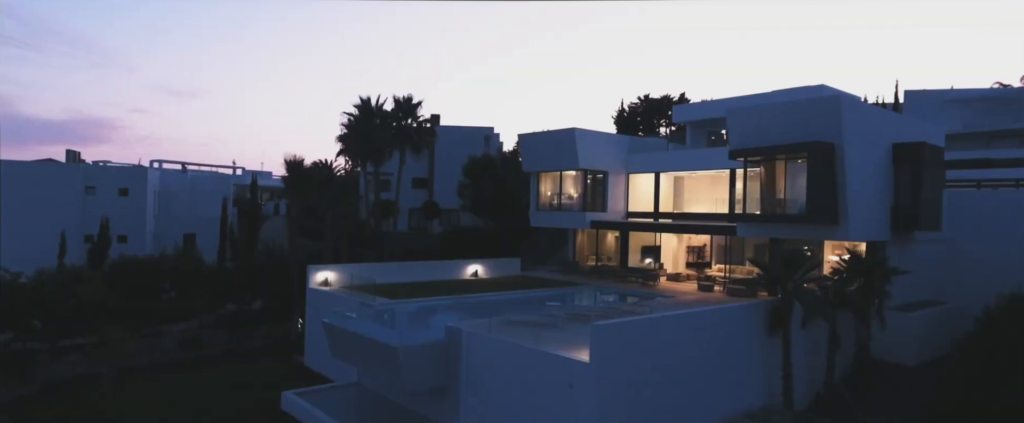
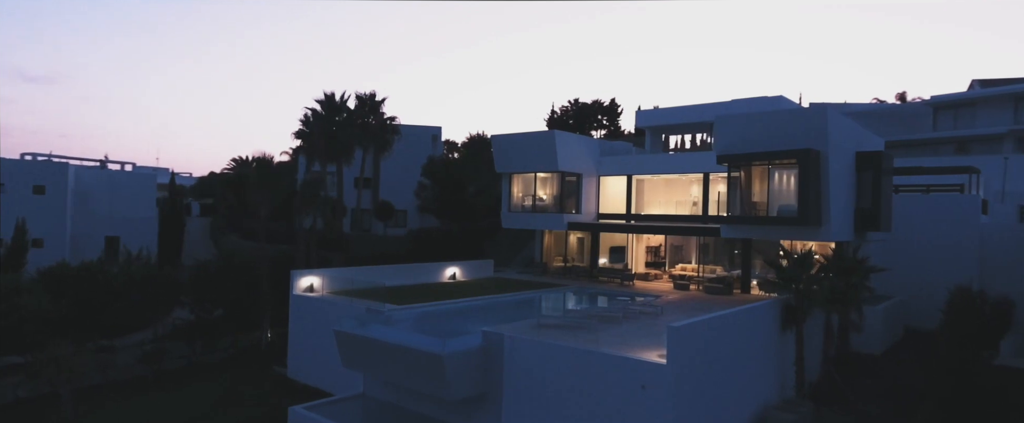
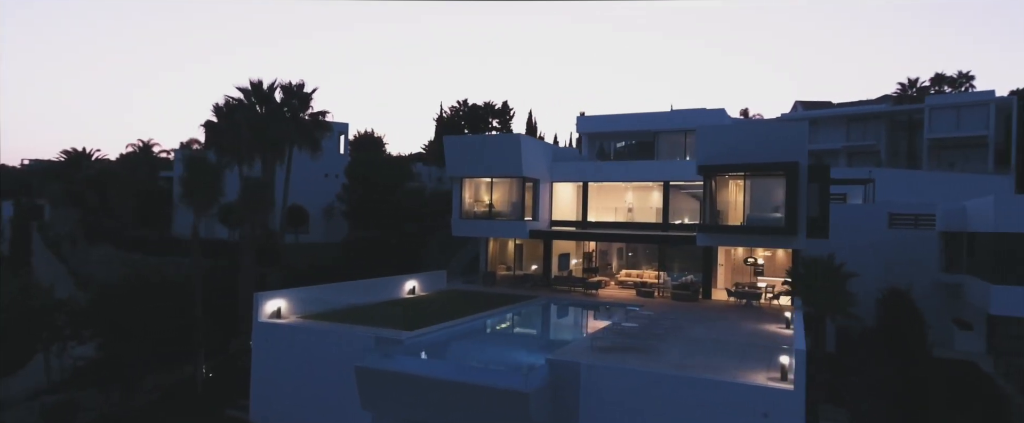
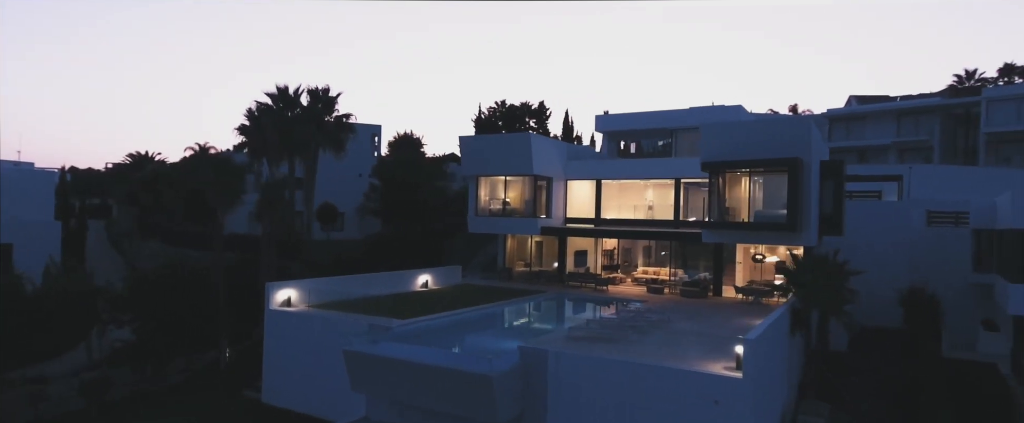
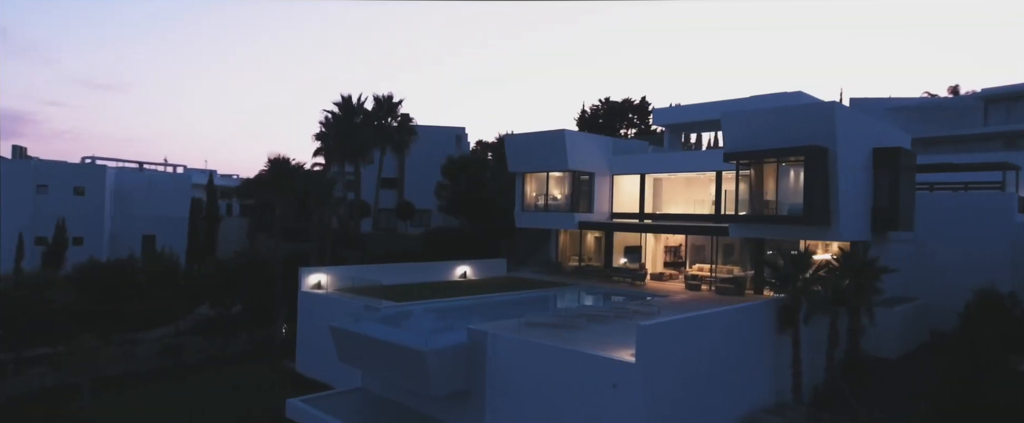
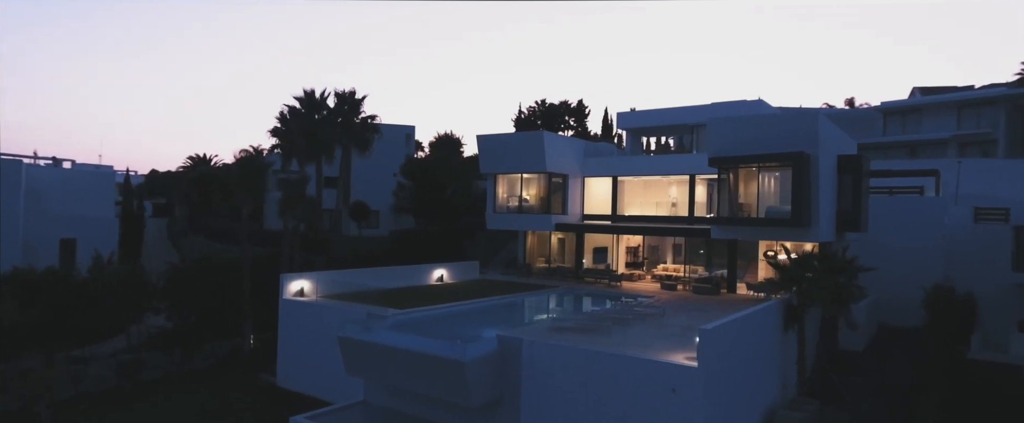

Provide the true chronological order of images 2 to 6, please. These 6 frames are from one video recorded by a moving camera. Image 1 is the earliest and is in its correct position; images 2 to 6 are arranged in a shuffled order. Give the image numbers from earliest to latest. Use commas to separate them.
5, 2, 6, 4, 3
